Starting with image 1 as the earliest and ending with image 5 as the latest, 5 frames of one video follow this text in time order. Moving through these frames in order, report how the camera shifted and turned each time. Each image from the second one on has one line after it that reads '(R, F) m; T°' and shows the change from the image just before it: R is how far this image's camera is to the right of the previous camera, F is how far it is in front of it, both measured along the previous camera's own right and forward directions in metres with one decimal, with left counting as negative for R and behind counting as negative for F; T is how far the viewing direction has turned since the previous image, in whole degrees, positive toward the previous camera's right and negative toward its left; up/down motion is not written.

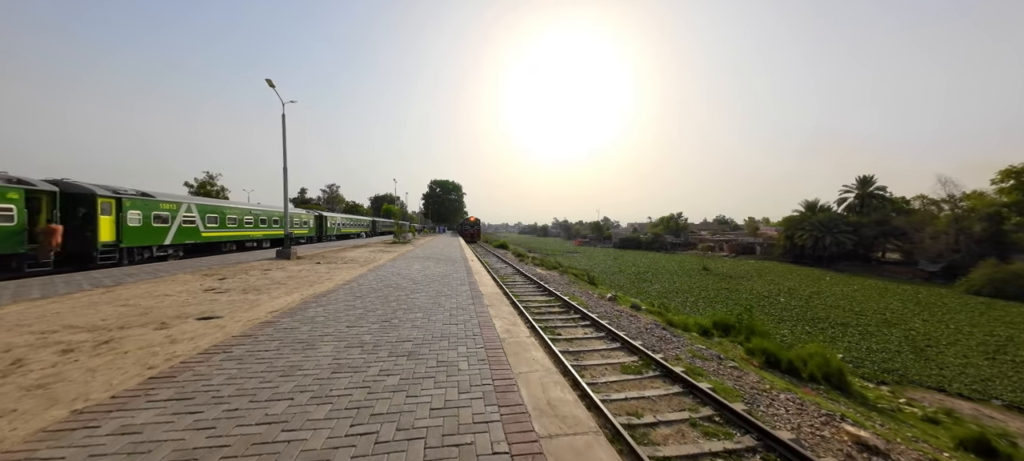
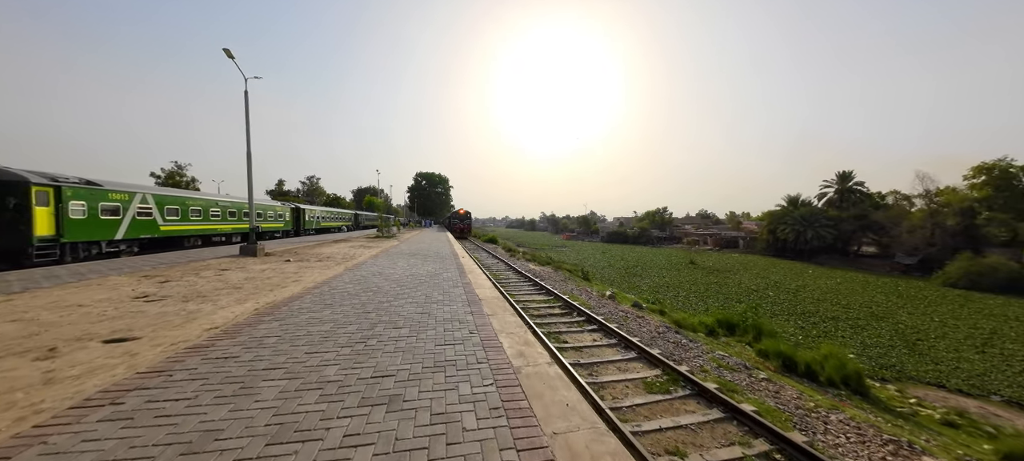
(-0.3, +1.0) m; +2°
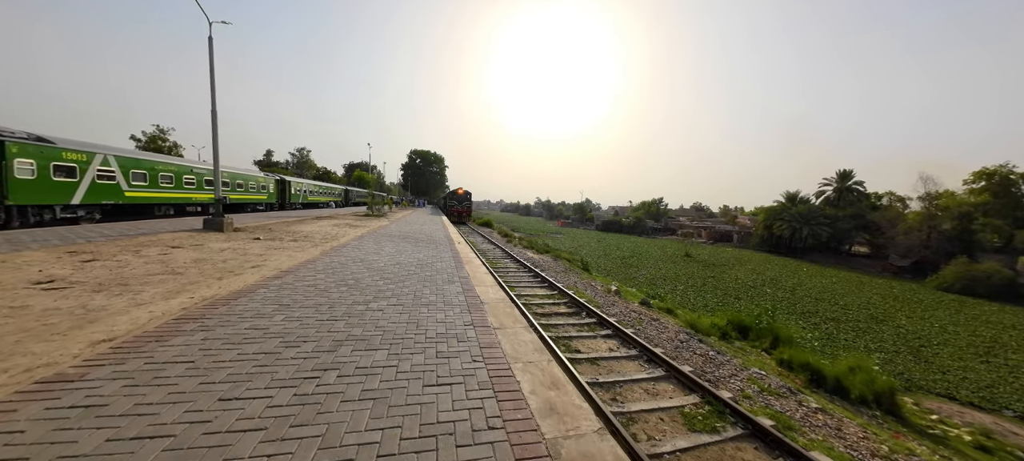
(-0.3, +1.1) m; +1°
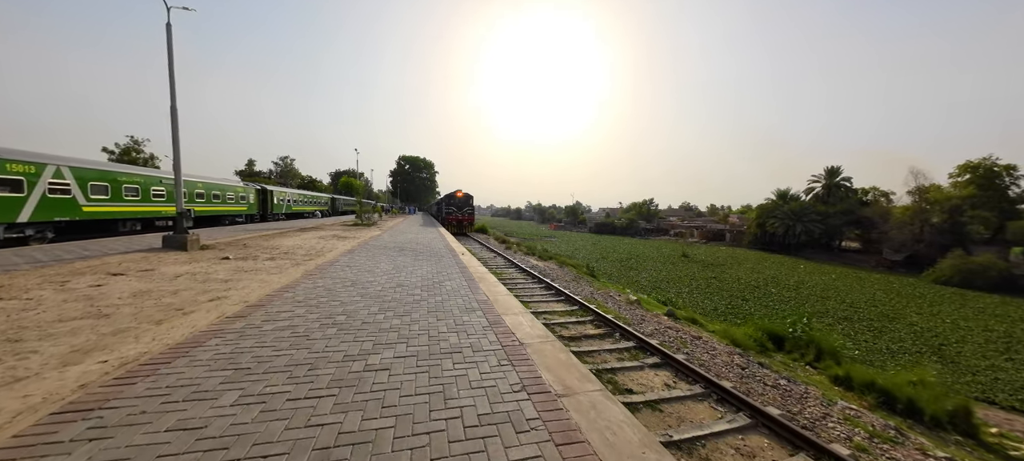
(-0.6, +1.1) m; +2°
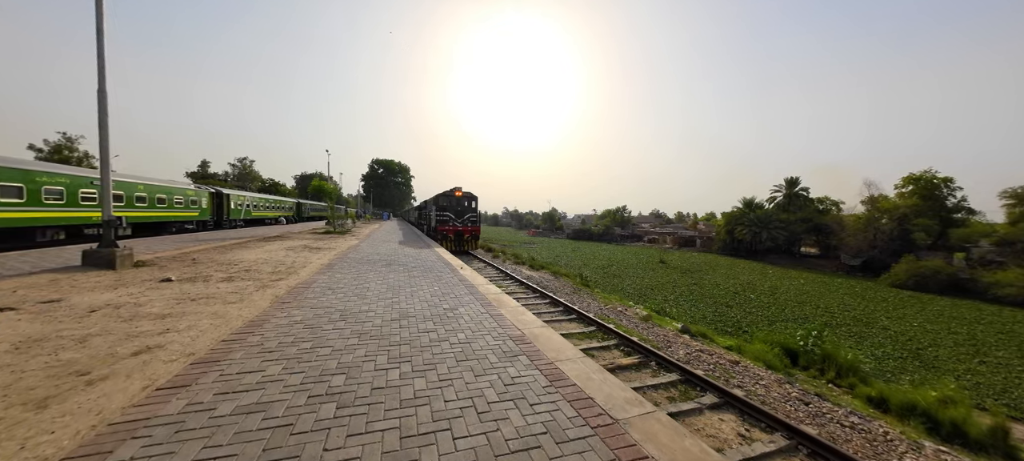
(-0.8, +1.0) m; +5°
